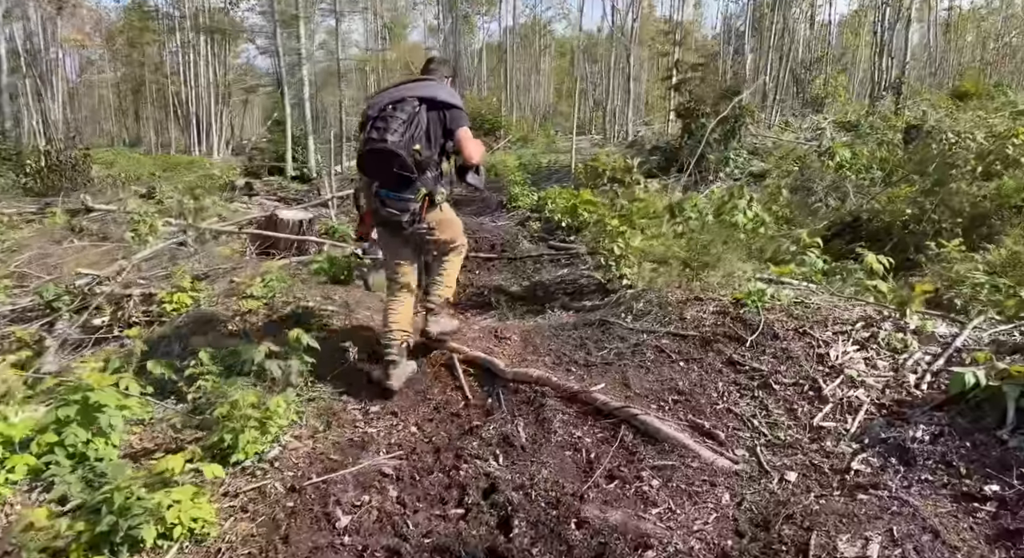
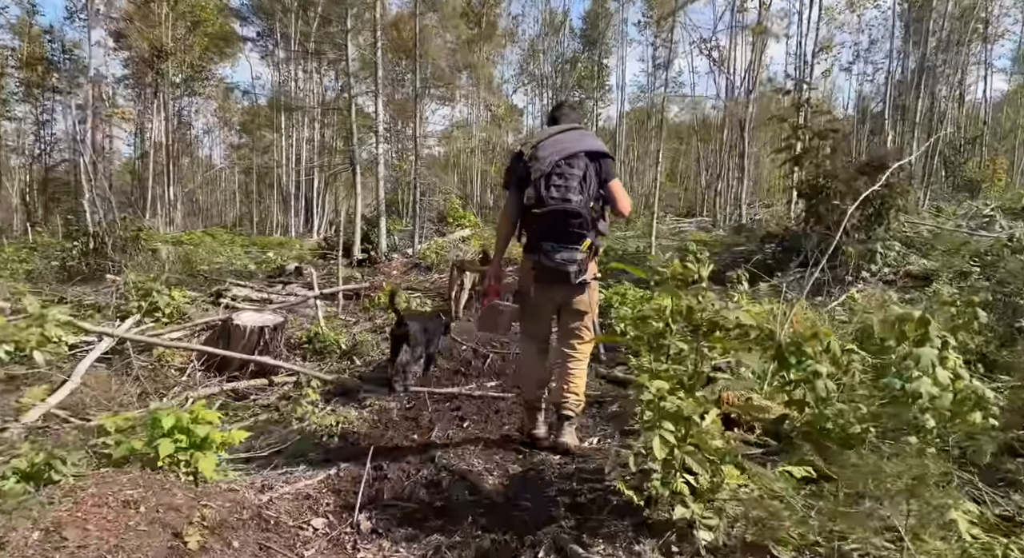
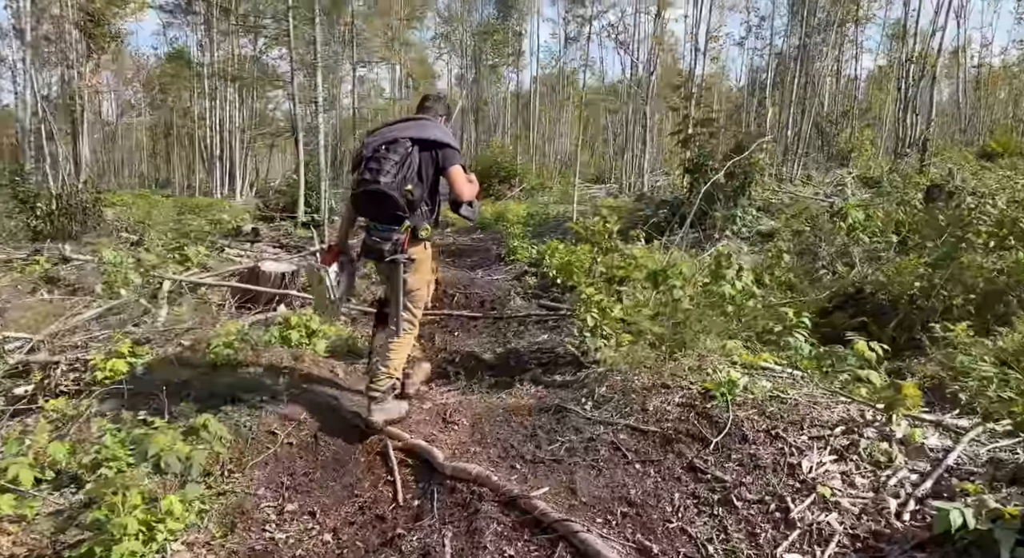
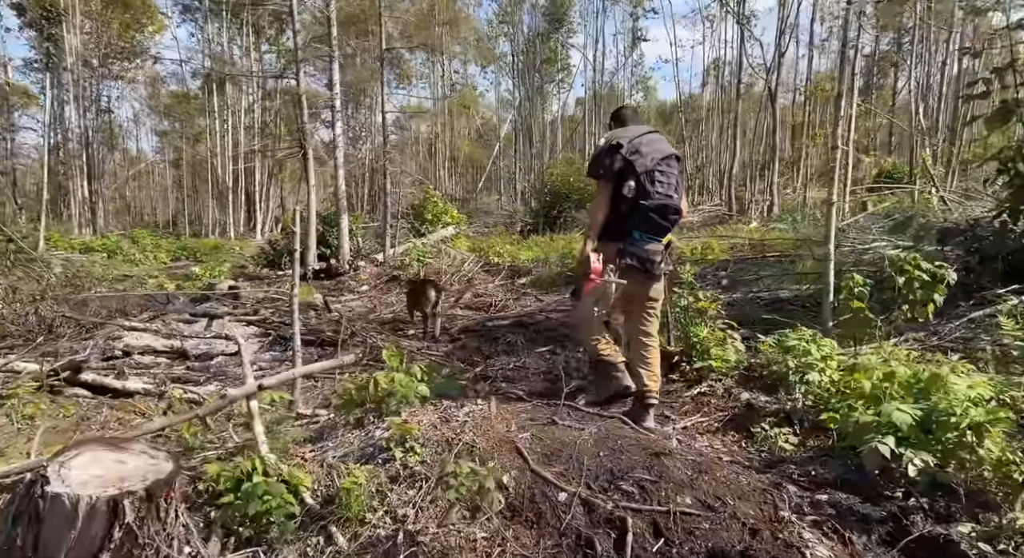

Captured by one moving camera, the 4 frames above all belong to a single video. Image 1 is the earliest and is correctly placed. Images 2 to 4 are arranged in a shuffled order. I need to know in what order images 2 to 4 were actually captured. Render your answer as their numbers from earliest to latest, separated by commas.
3, 2, 4
